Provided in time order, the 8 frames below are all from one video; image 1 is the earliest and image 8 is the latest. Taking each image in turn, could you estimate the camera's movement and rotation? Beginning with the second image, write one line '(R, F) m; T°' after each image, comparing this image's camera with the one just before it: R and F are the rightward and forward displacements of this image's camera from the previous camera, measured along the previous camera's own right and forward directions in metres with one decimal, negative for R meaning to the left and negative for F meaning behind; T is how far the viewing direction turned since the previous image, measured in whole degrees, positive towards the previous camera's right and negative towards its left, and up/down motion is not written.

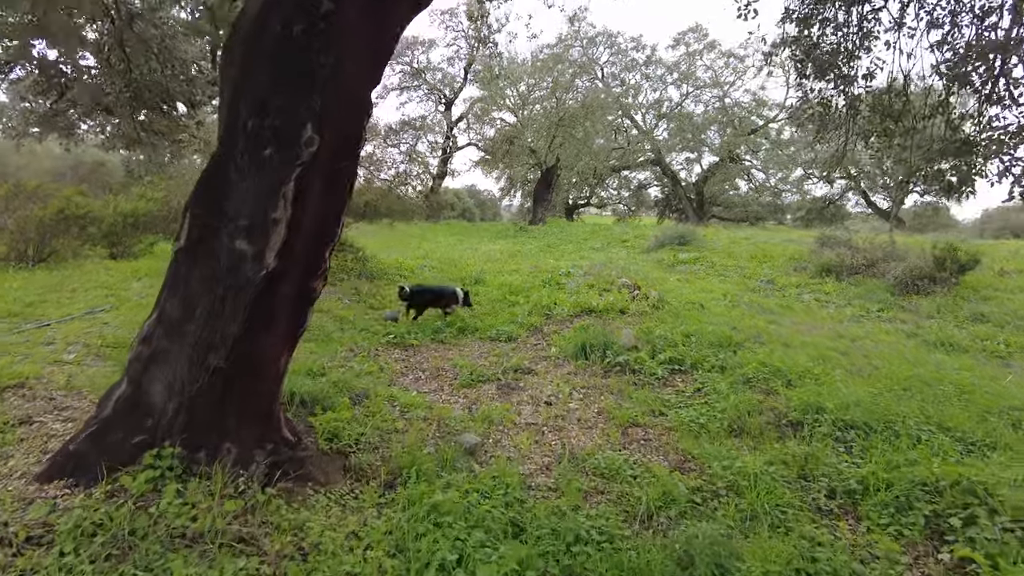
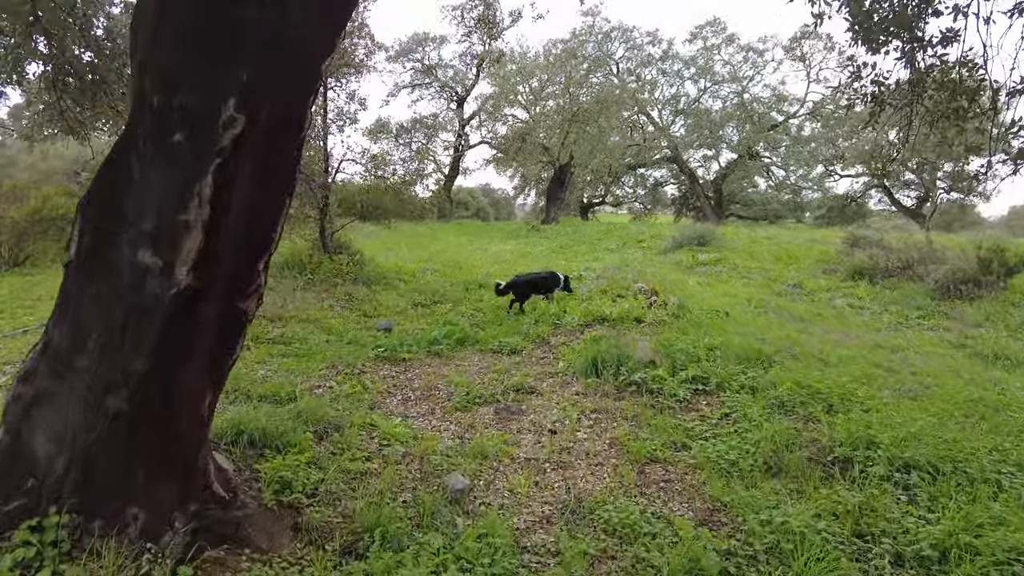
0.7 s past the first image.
(+0.2, +0.9) m; -1°
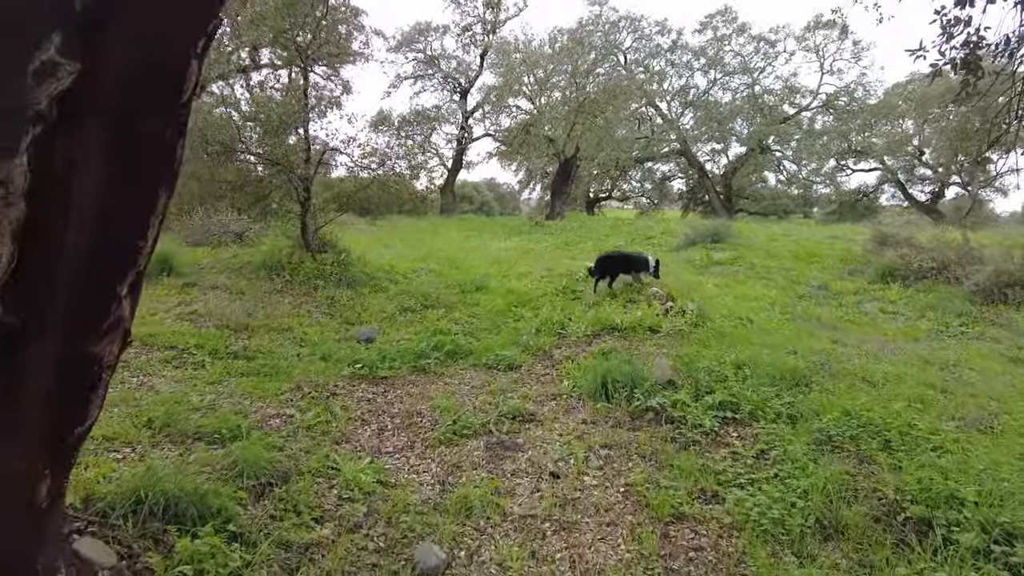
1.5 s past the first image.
(+0.1, +1.1) m; 0°
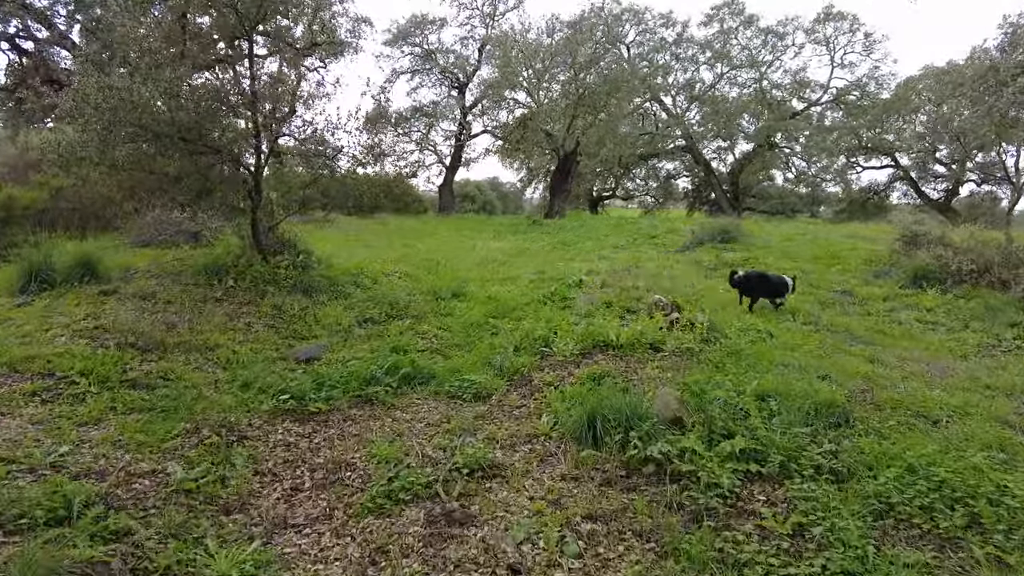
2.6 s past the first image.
(+0.3, +1.4) m; 0°
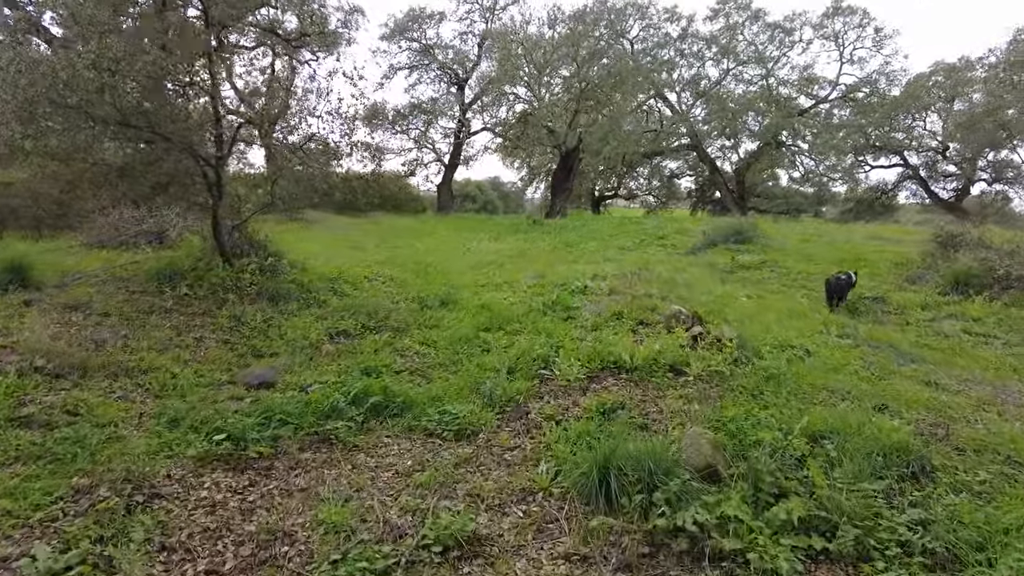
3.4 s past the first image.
(+0.1, +1.1) m; 0°
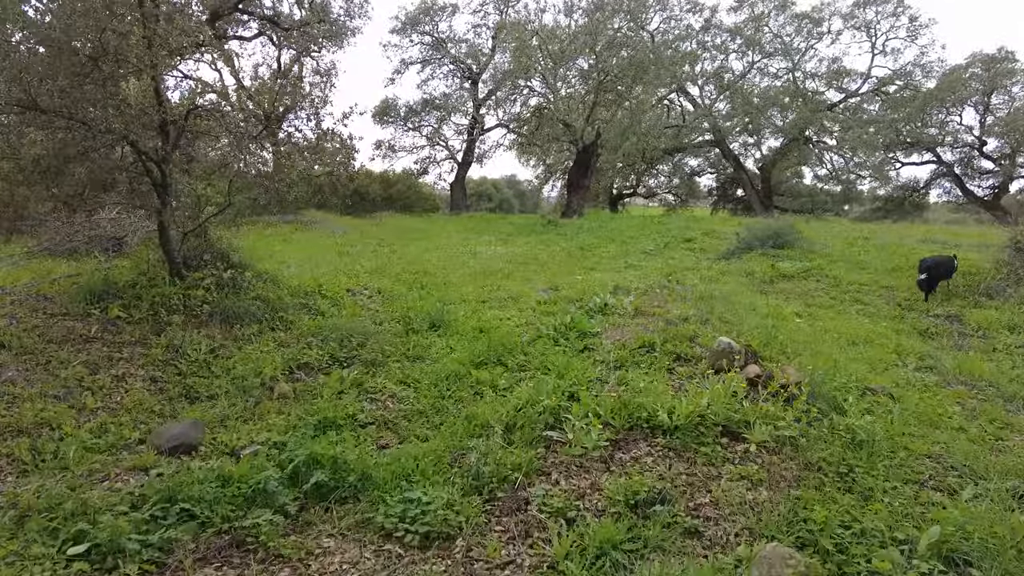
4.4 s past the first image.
(+0.1, +1.5) m; -1°
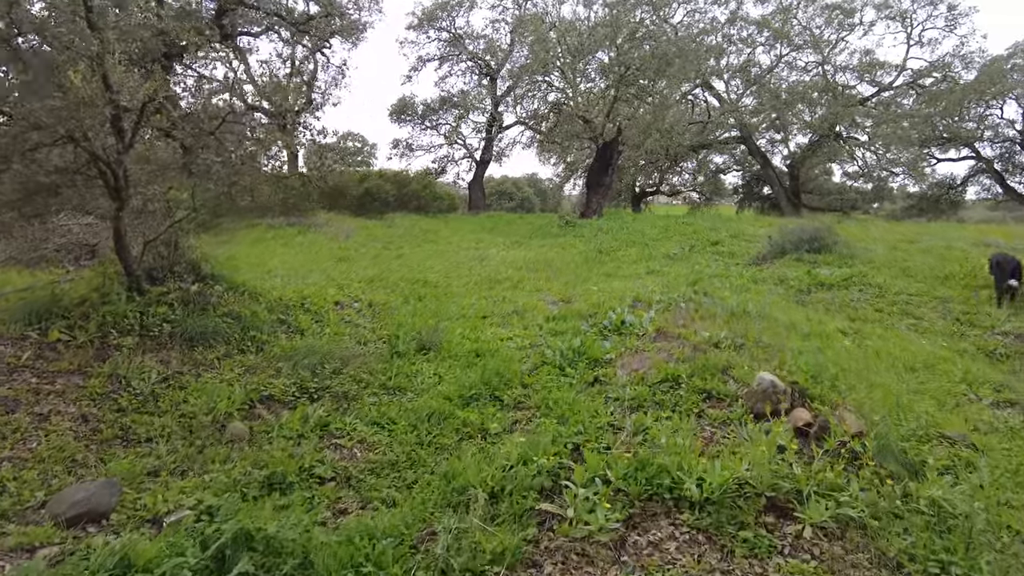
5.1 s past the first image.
(+0.2, +0.9) m; -2°
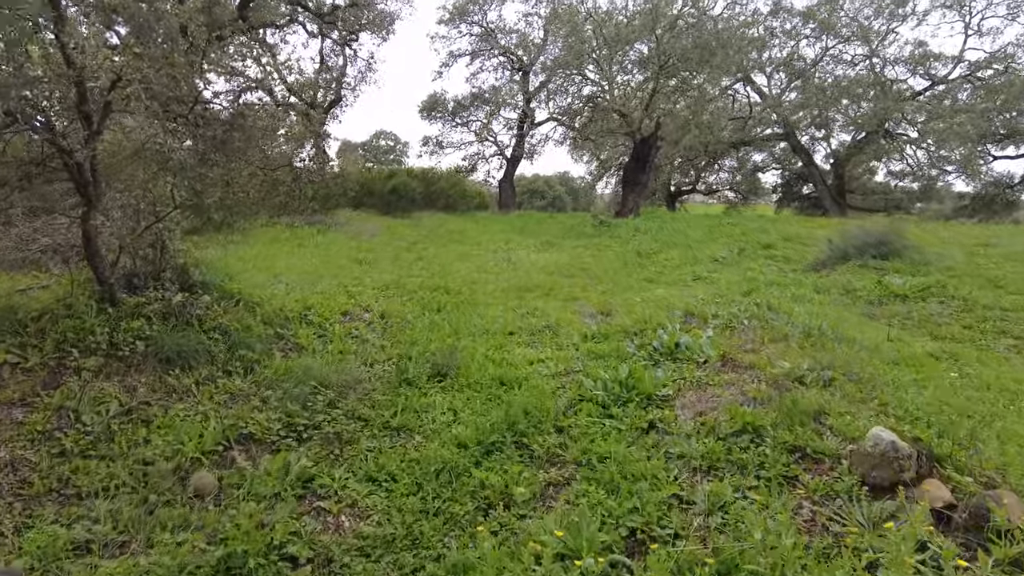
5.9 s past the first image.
(0.0, +1.0) m; -3°
